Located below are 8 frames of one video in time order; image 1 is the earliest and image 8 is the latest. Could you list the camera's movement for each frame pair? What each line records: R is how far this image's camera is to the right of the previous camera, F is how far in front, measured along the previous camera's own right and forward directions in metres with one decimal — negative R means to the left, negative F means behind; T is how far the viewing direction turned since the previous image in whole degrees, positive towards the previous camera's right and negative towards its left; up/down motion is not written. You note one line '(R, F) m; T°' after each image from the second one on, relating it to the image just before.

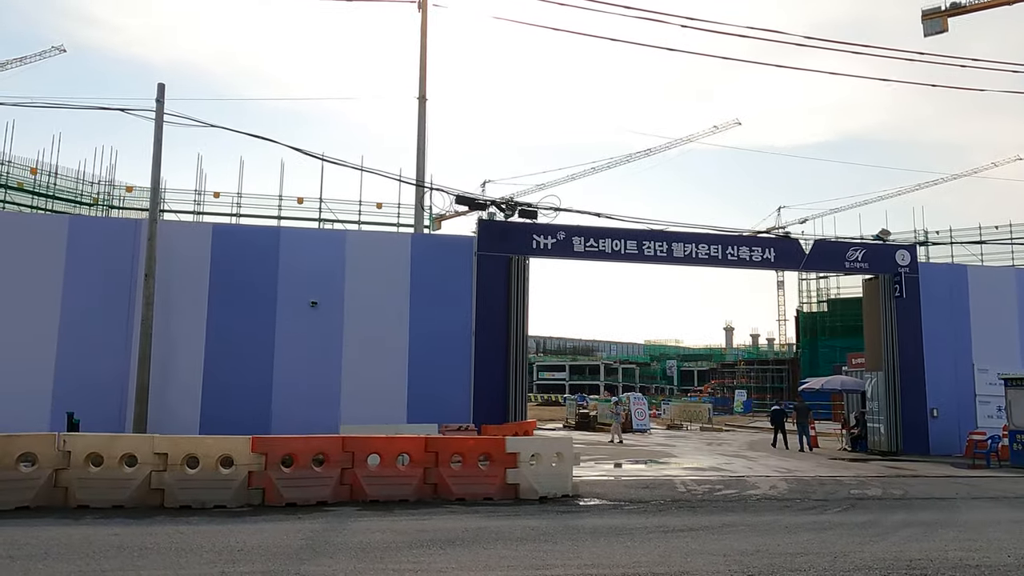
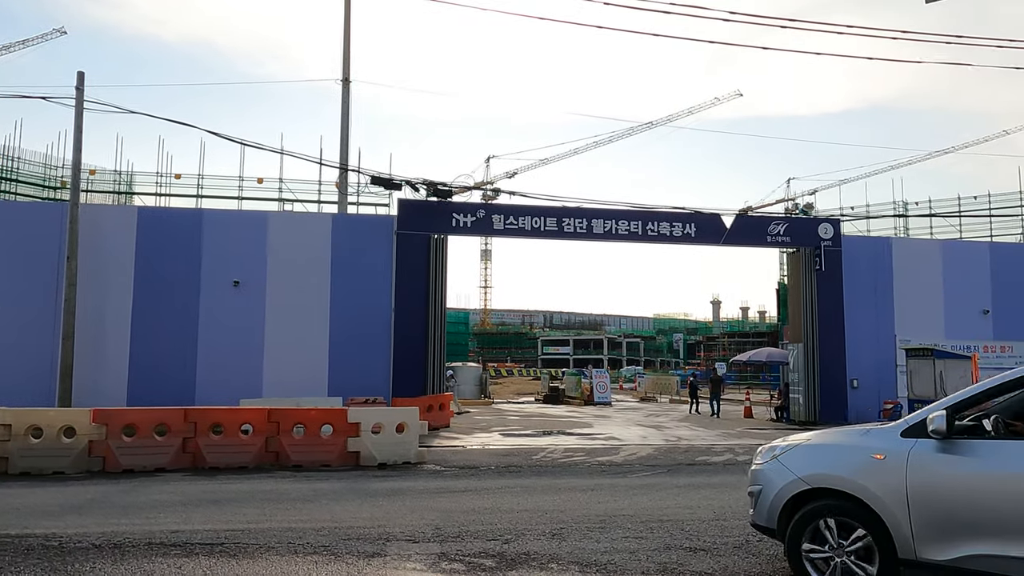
(+2.6, -0.6) m; -1°
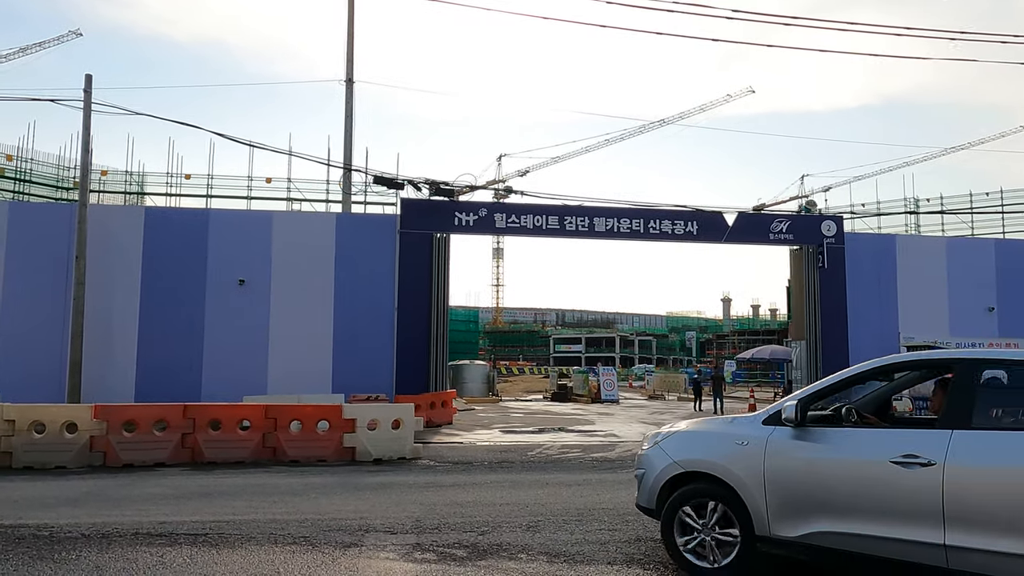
(+0.3, -0.2) m; -1°
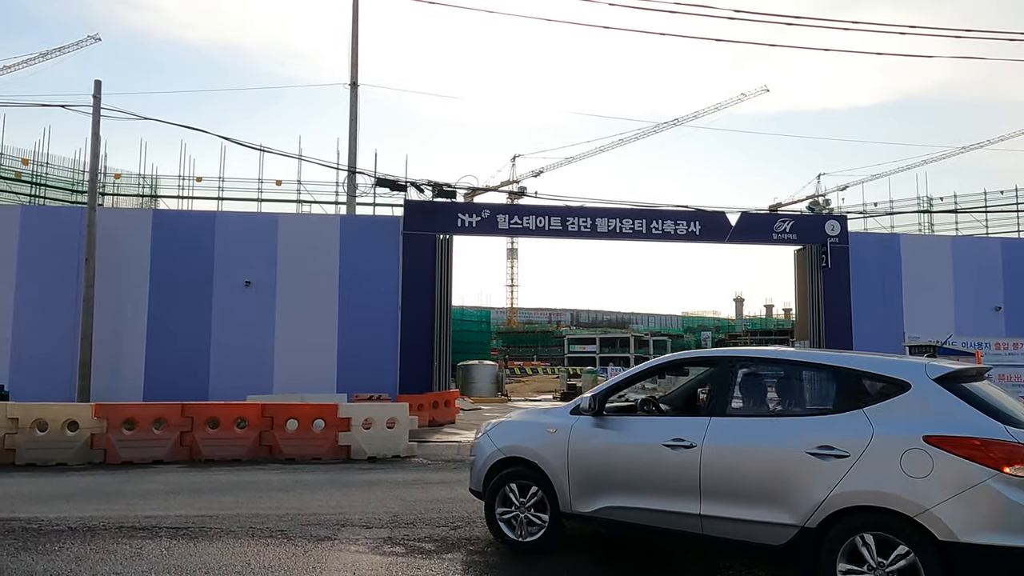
(+0.4, -0.2) m; -1°
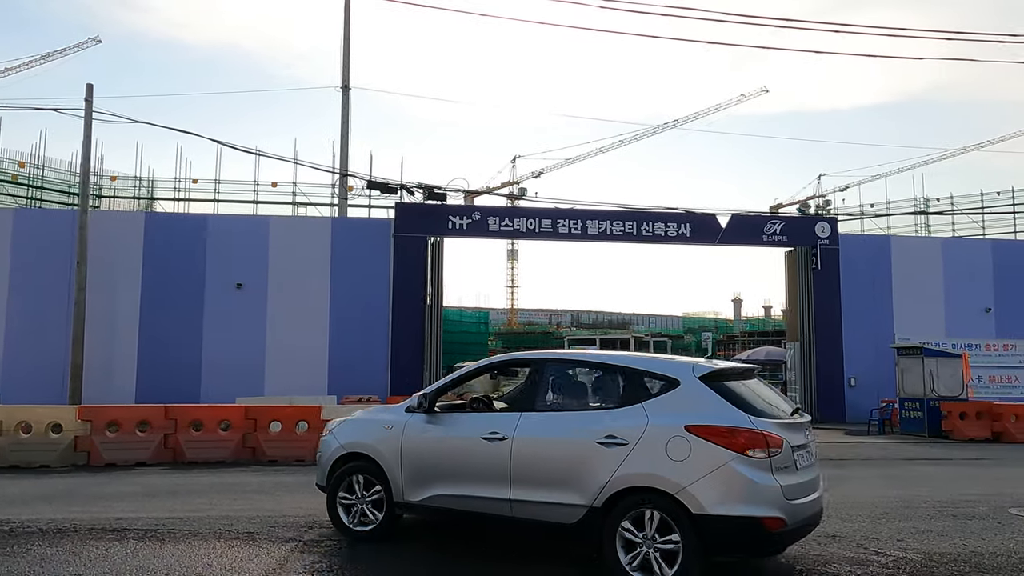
(+0.3, -0.1) m; 0°
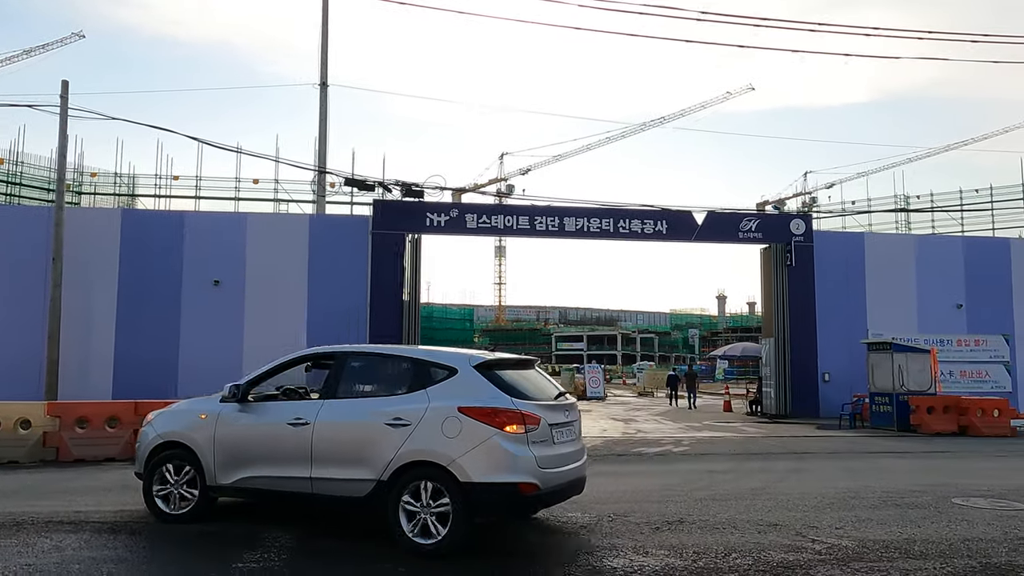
(+0.3, -0.1) m; +1°
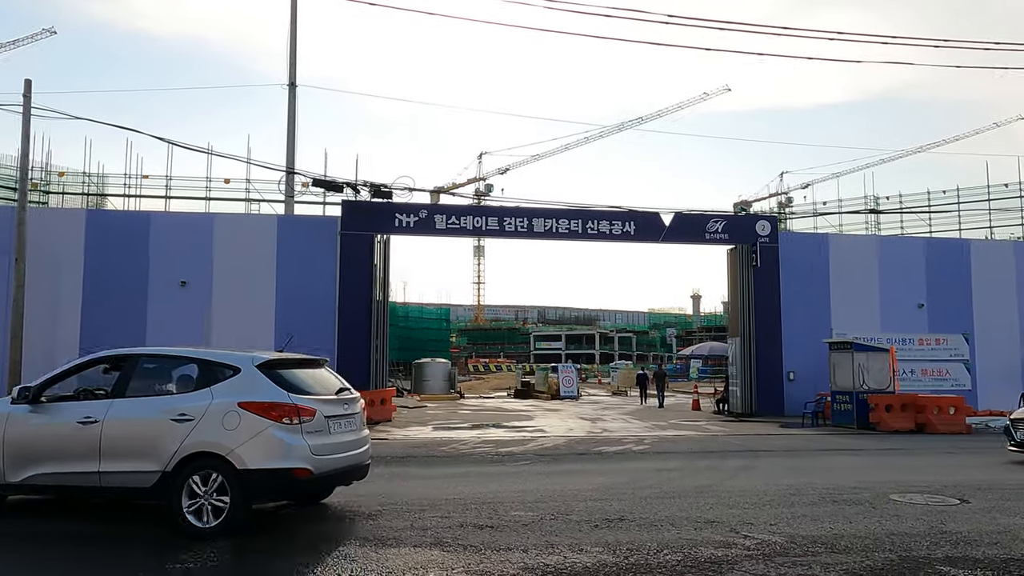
(+0.3, -0.1) m; +1°
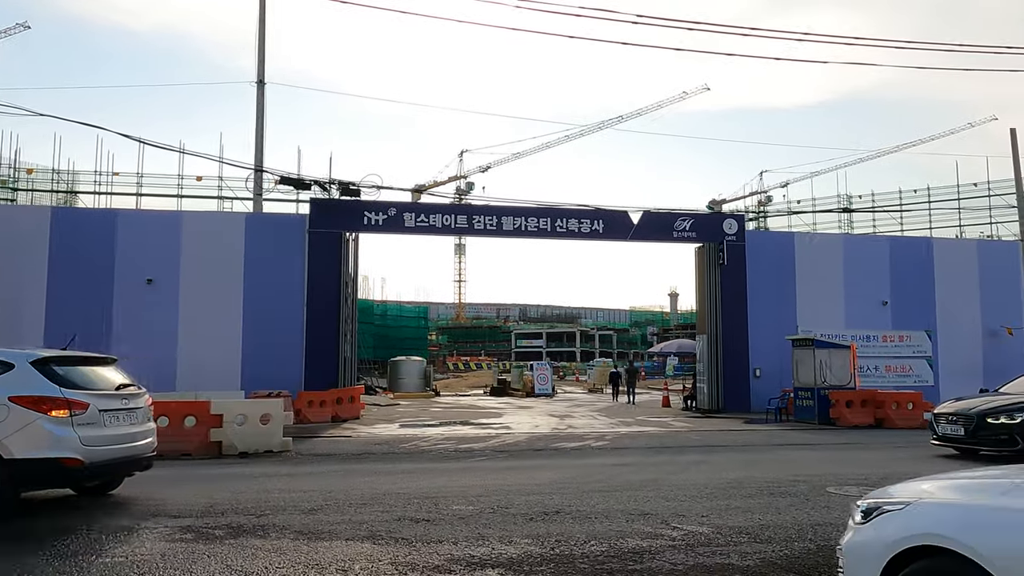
(+0.4, -0.1) m; +1°
